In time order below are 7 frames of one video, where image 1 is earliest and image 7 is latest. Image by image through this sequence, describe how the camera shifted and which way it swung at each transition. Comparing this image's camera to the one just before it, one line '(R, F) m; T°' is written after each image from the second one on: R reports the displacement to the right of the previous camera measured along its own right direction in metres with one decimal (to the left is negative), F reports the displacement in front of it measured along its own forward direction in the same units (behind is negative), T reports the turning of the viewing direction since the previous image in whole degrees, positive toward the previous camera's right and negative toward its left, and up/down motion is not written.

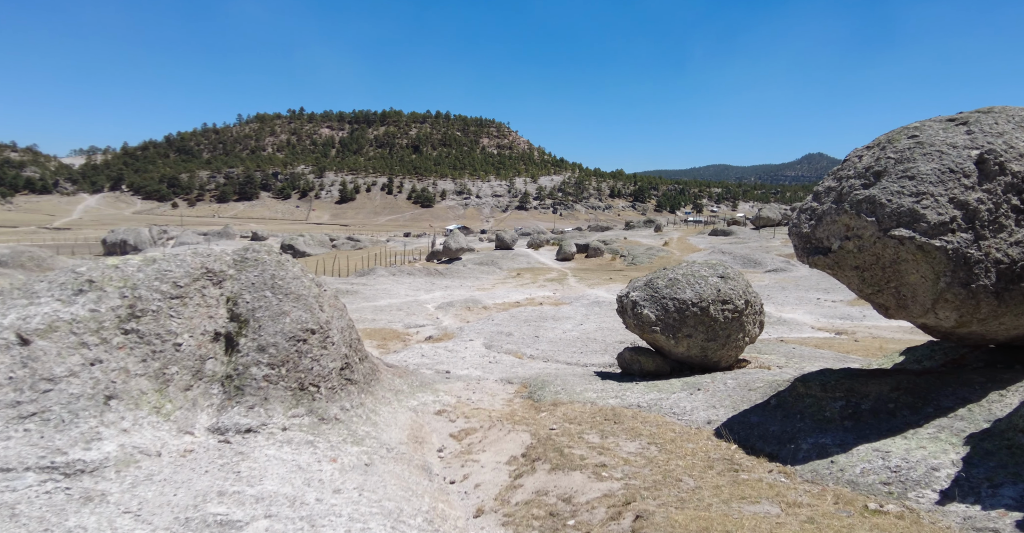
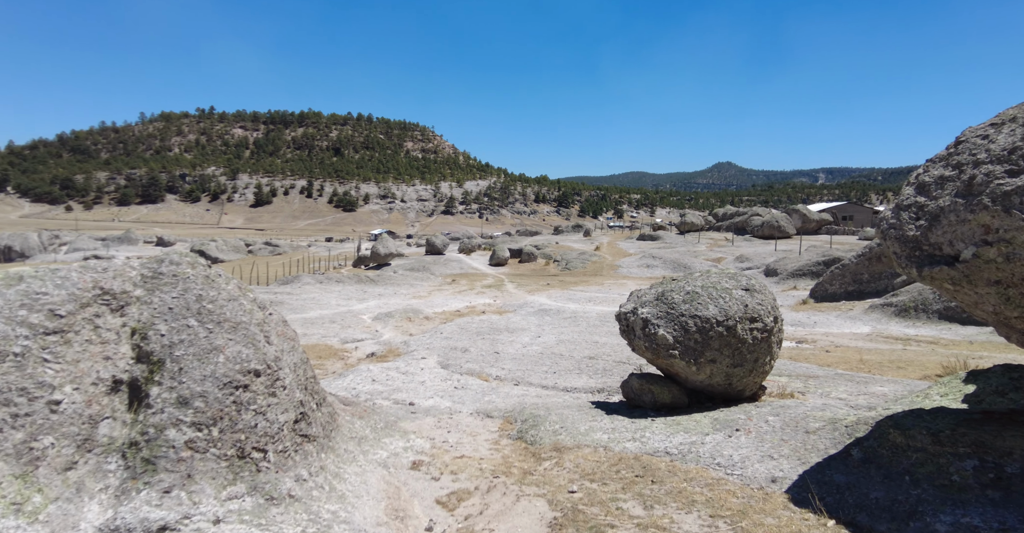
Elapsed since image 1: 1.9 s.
(-0.8, +1.7) m; +7°
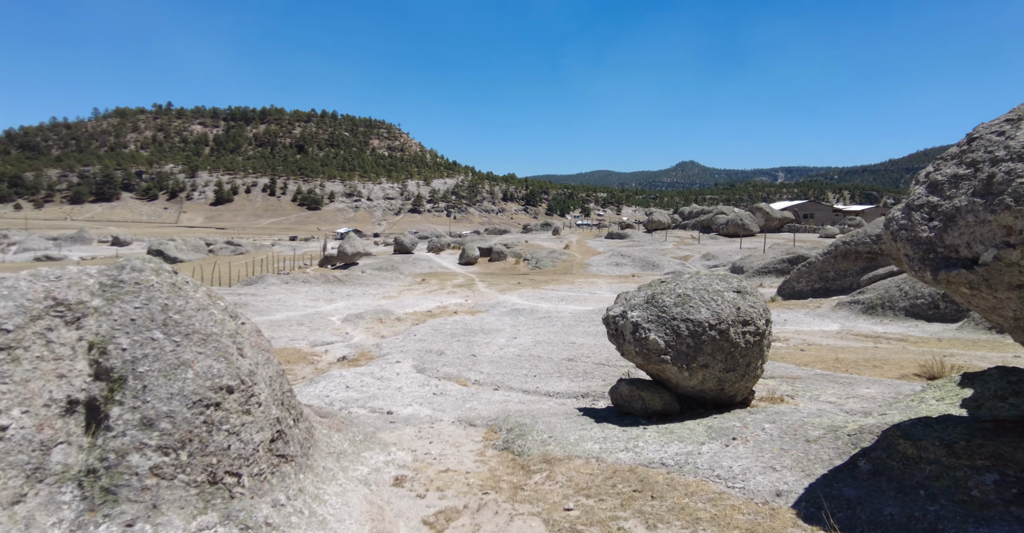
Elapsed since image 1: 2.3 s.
(-0.2, +0.3) m; +3°
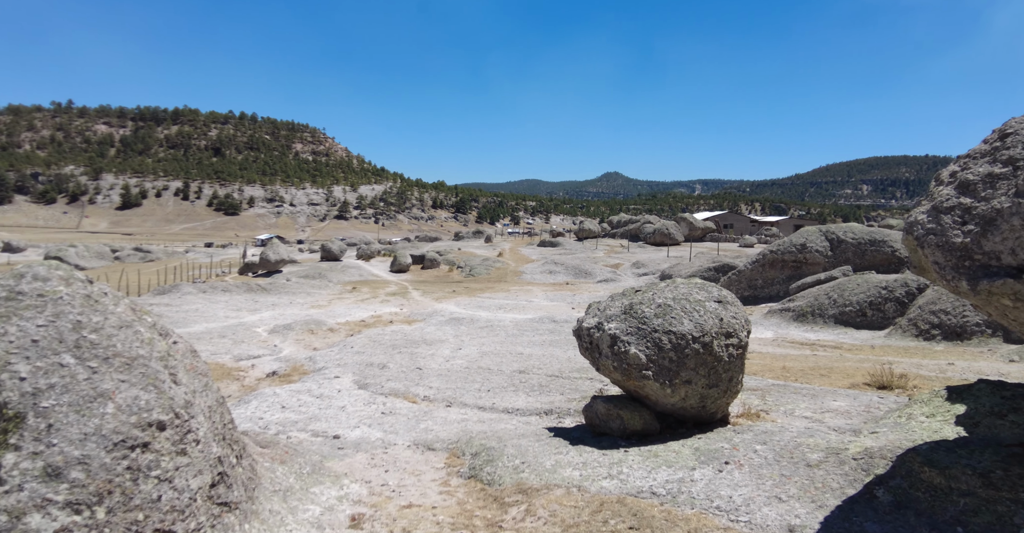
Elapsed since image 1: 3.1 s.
(-0.5, +0.7) m; +7°
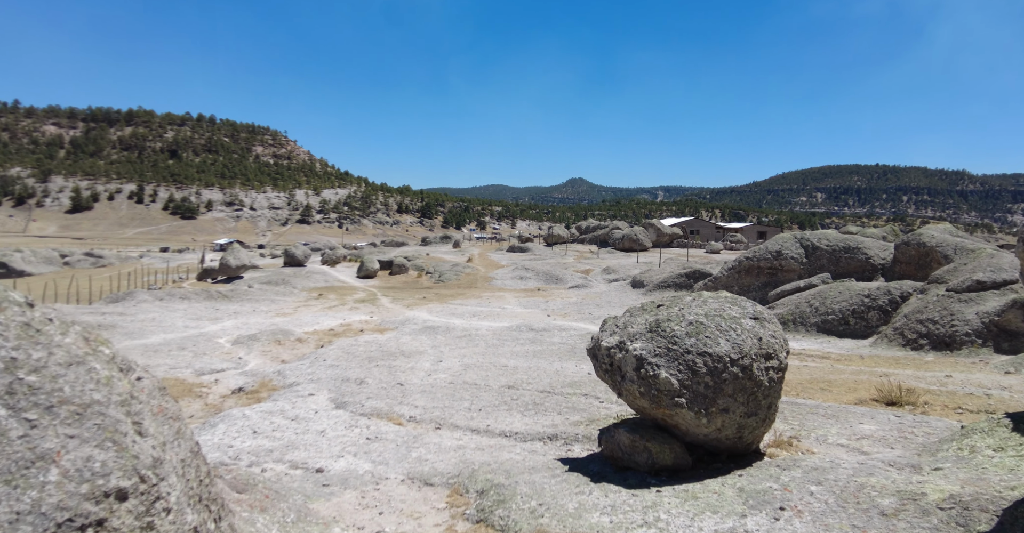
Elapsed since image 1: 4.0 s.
(-0.5, +0.8) m; +3°
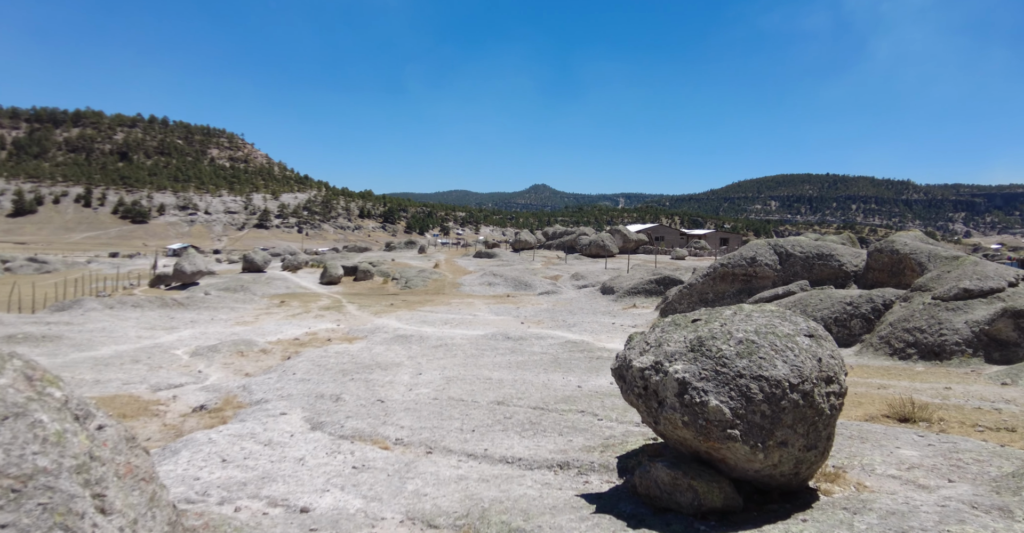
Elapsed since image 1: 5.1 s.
(-0.6, +0.8) m; +4°
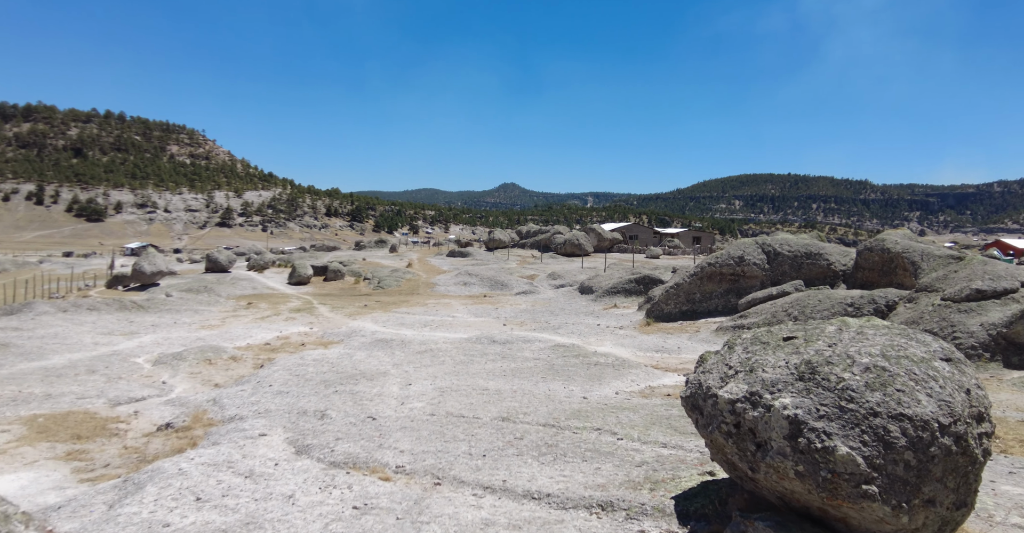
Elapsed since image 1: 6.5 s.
(-0.8, +1.2) m; +3°
